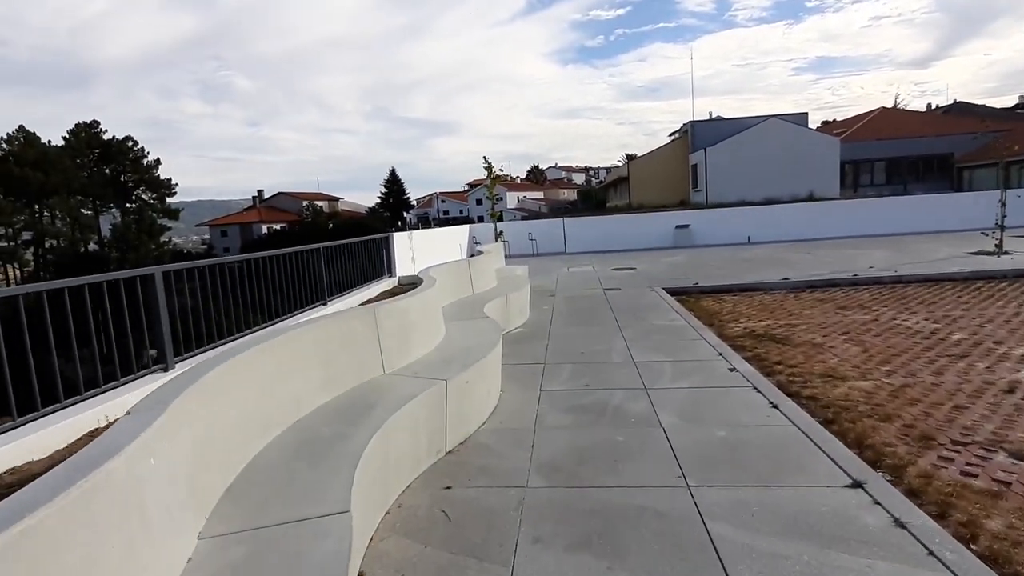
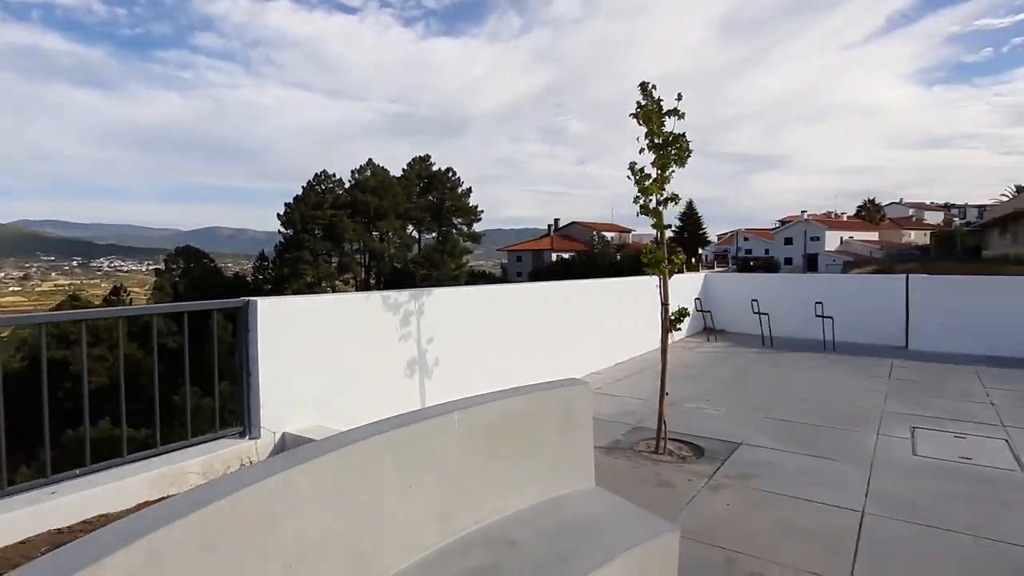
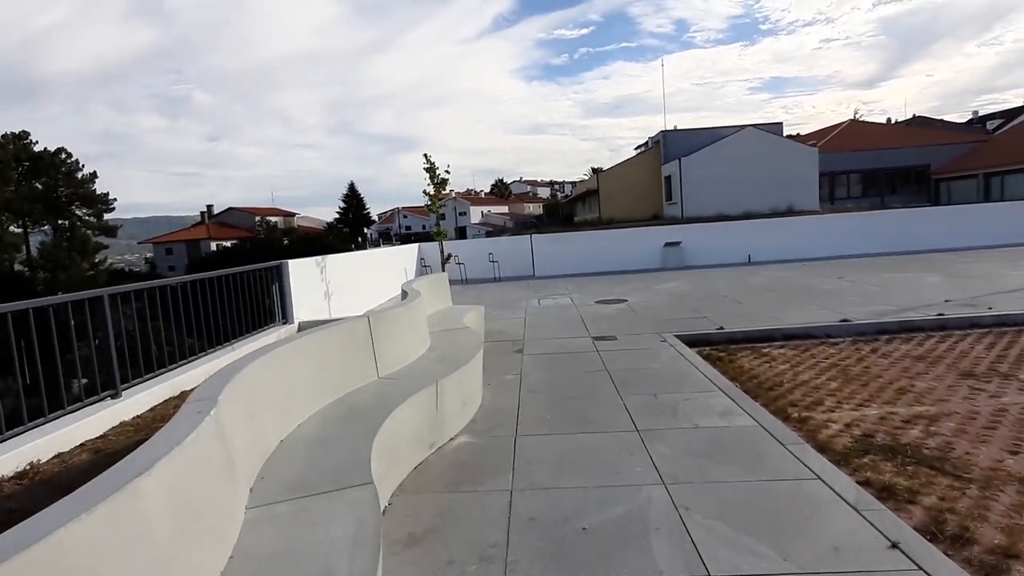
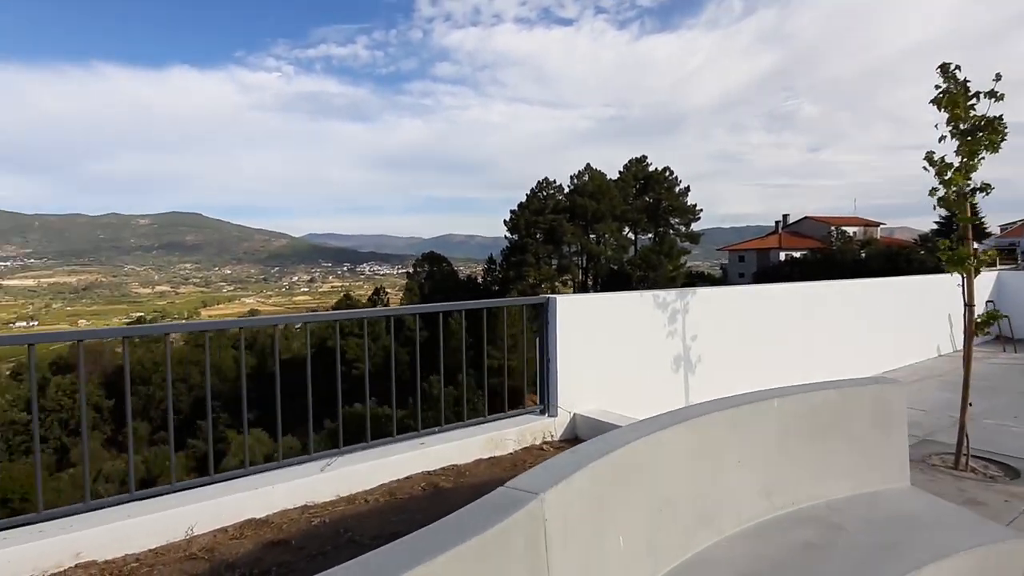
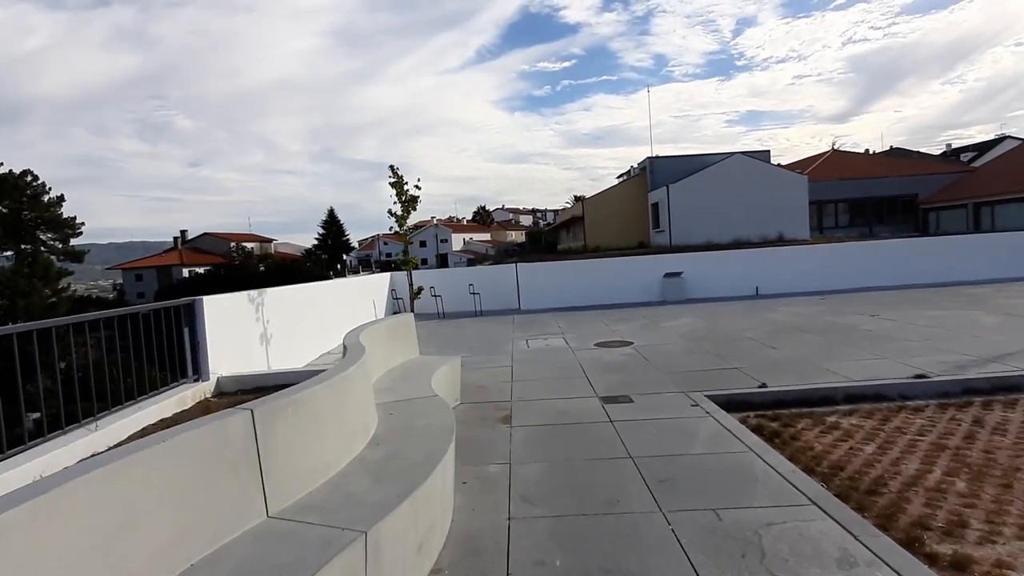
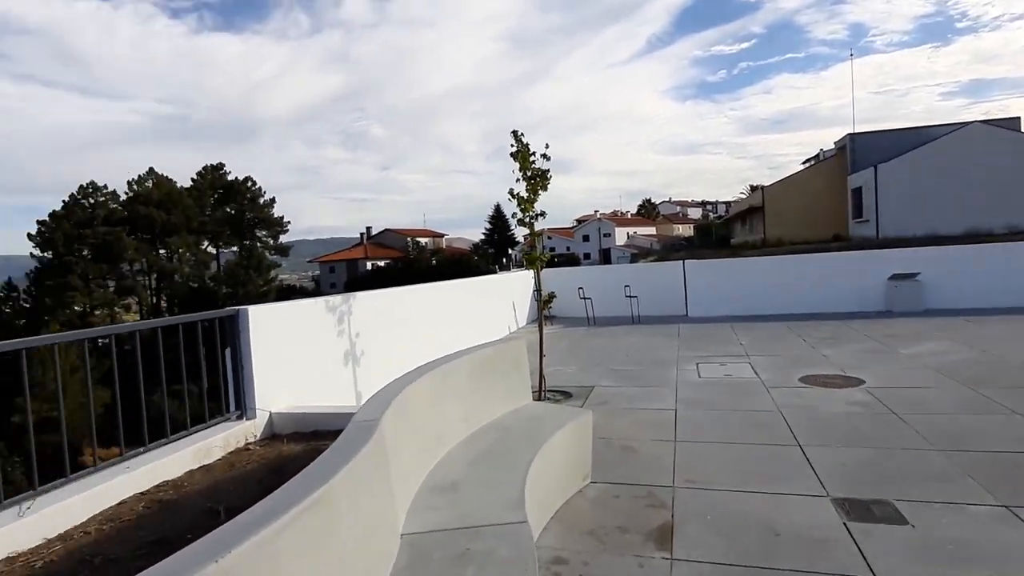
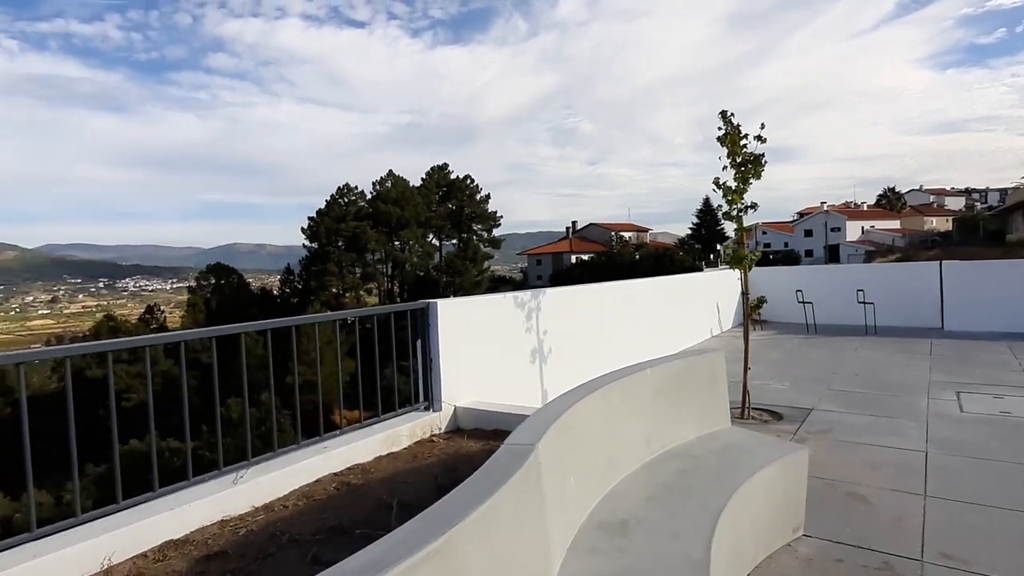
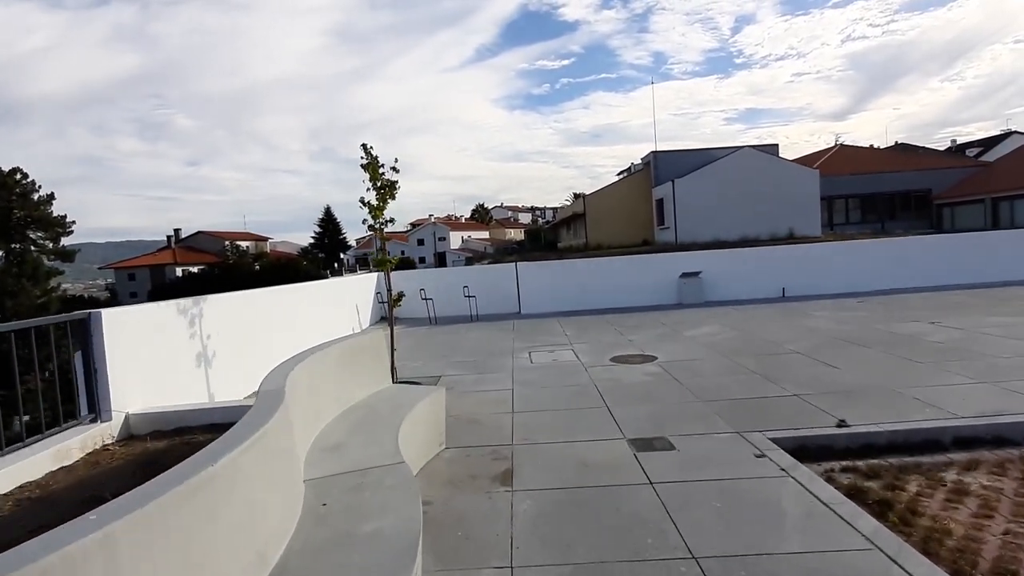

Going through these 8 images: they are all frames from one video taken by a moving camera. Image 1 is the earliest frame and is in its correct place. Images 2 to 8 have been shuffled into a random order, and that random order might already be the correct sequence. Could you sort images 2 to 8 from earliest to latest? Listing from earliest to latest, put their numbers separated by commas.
3, 5, 8, 6, 7, 4, 2
